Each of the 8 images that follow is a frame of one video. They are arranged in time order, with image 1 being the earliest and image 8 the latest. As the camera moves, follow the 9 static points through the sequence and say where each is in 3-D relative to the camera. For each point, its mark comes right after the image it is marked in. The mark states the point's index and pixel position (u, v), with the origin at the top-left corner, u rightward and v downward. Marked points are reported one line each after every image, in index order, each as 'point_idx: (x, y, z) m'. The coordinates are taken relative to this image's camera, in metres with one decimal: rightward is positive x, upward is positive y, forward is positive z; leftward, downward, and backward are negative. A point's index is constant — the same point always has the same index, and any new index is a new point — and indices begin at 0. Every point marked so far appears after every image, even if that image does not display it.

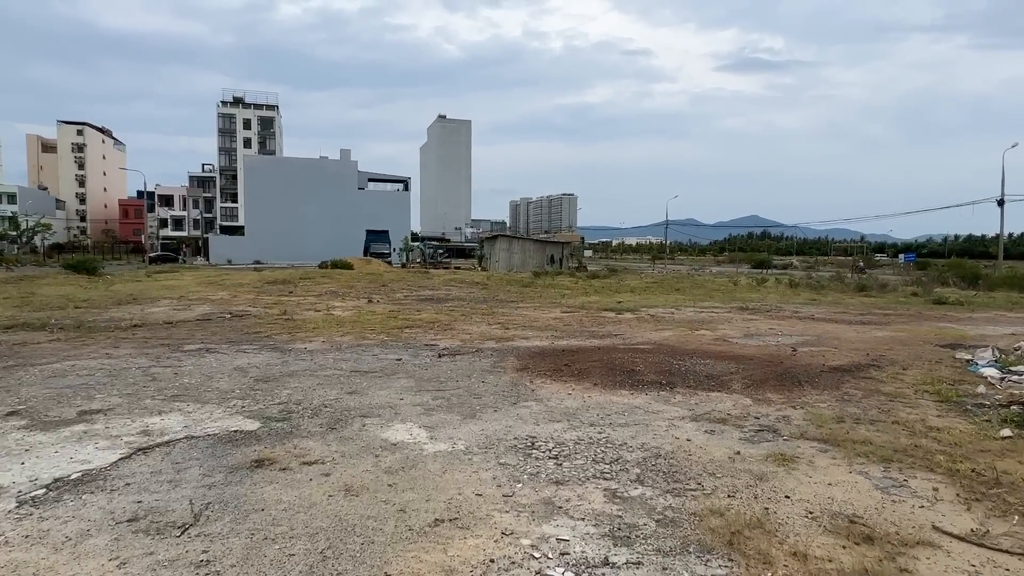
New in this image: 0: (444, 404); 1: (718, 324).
0: (-0.7, -1.3, +6.3) m
1: (+4.8, -0.9, +13.9) m
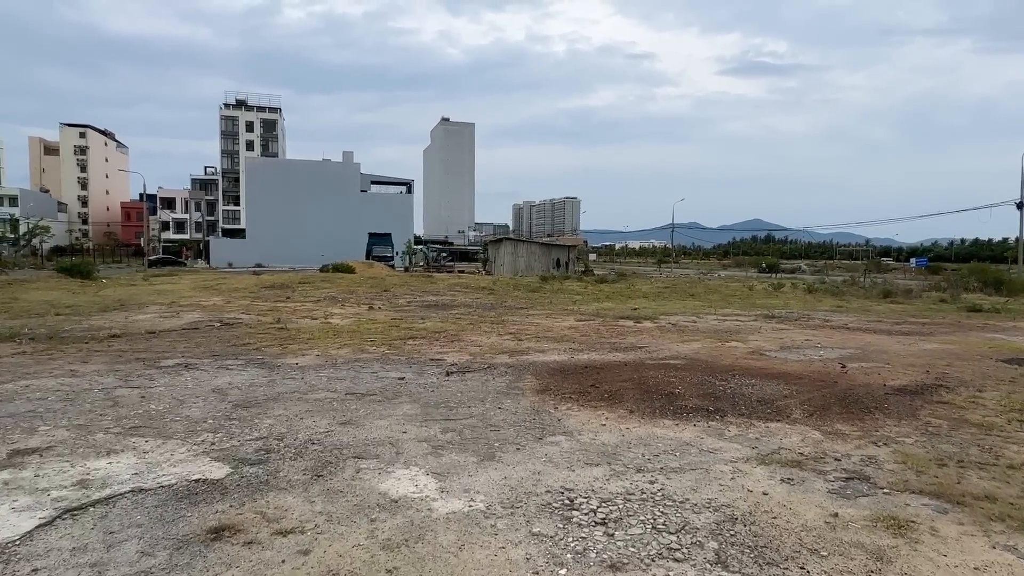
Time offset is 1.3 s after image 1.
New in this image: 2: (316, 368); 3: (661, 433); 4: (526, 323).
0: (-0.5, -1.4, +5.2) m
1: (+5.1, -1.0, +12.8) m
2: (-2.8, -1.1, +8.4) m
3: (+1.4, -1.4, +5.5) m
4: (+0.3, -0.8, +14.0) m
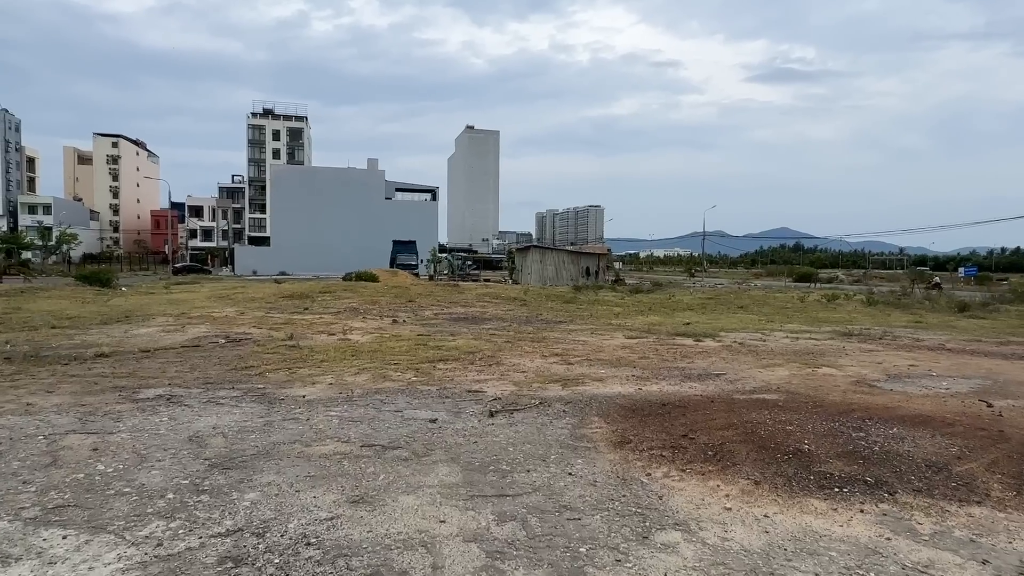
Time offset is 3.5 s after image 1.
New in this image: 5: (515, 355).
0: (+0.1, -1.5, +3.5) m
1: (+5.9, -1.3, +10.8) m
2: (-2.1, -1.3, +6.8) m
3: (+2.0, -1.5, +3.7) m
4: (+1.2, -1.1, +12.2) m
5: (+0.1, -1.2, +10.2) m
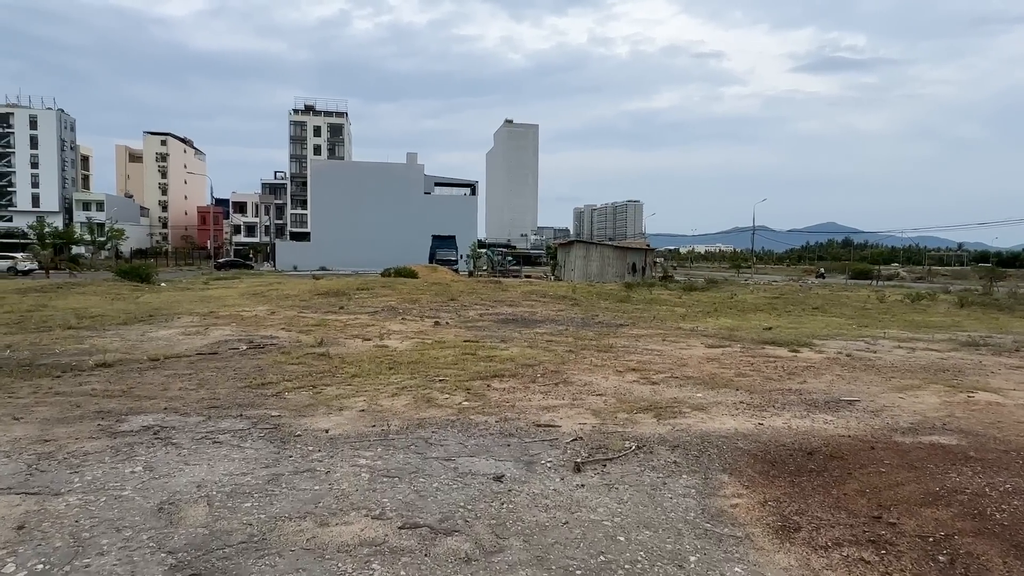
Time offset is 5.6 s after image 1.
0: (+0.6, -1.6, +1.8) m
1: (+6.9, -1.3, +8.7) m
2: (-1.3, -1.3, +5.1) m
3: (+2.5, -1.6, +1.9) m
4: (+2.3, -1.1, +10.4) m
5: (+1.0, -1.2, +8.4) m
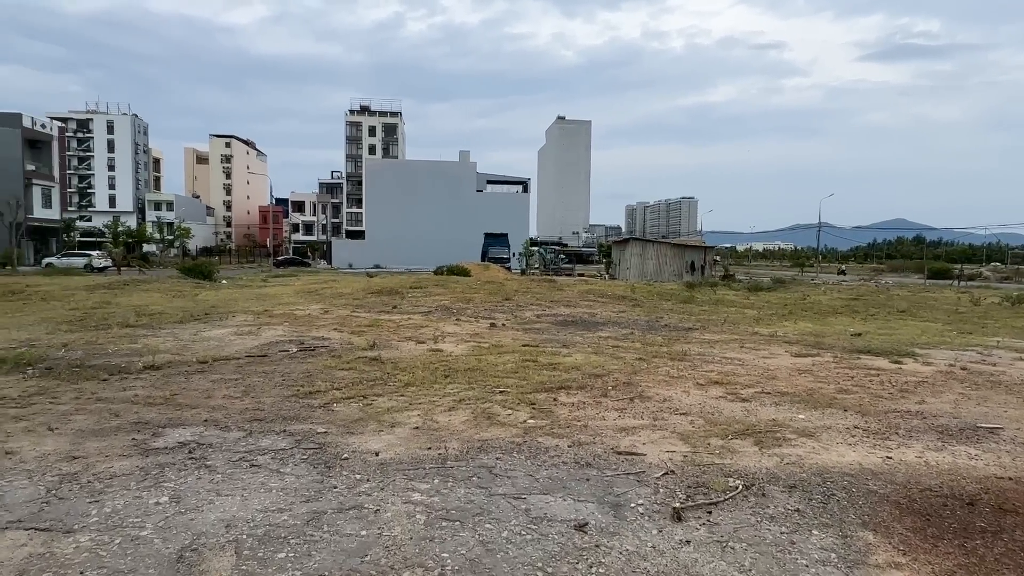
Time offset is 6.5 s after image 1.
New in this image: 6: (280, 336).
0: (+0.9, -1.6, +0.9) m
1: (+7.8, -1.4, +7.3) m
2: (-0.7, -1.4, +4.4) m
3: (+2.8, -1.6, +0.8) m
4: (+3.3, -1.1, +9.3) m
5: (+1.9, -1.2, +7.5) m
6: (-4.5, -0.9, +11.3) m
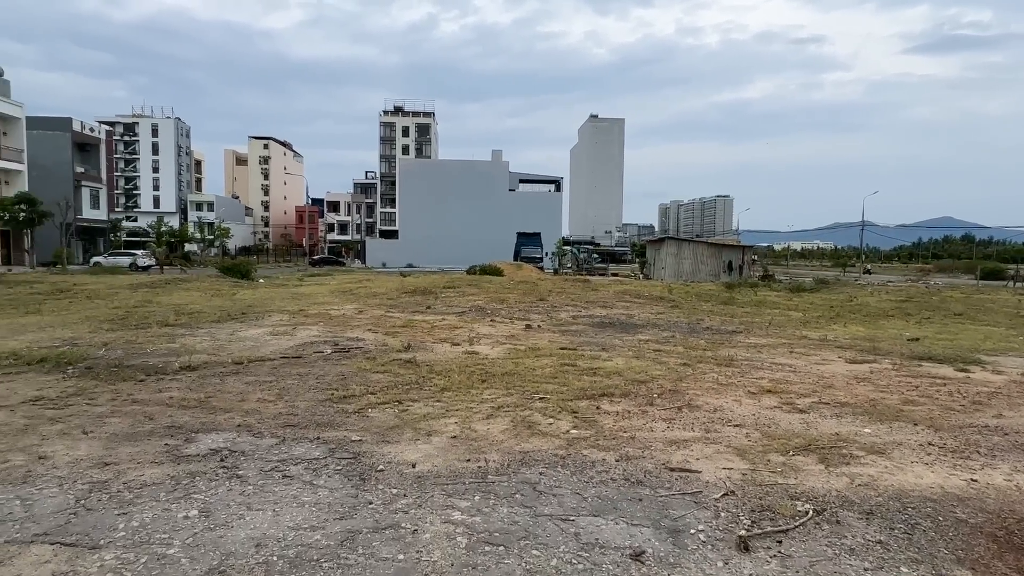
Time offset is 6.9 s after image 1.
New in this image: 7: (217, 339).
0: (+1.0, -1.6, +0.6) m
1: (+8.3, -1.4, +6.5) m
2: (-0.4, -1.4, +4.2) m
3: (+2.9, -1.7, +0.4) m
4: (+3.9, -1.2, +8.8) m
5: (+2.4, -1.3, +7.1) m
6: (-3.8, -0.9, +11.2) m
7: (-5.4, -0.9, +10.7) m
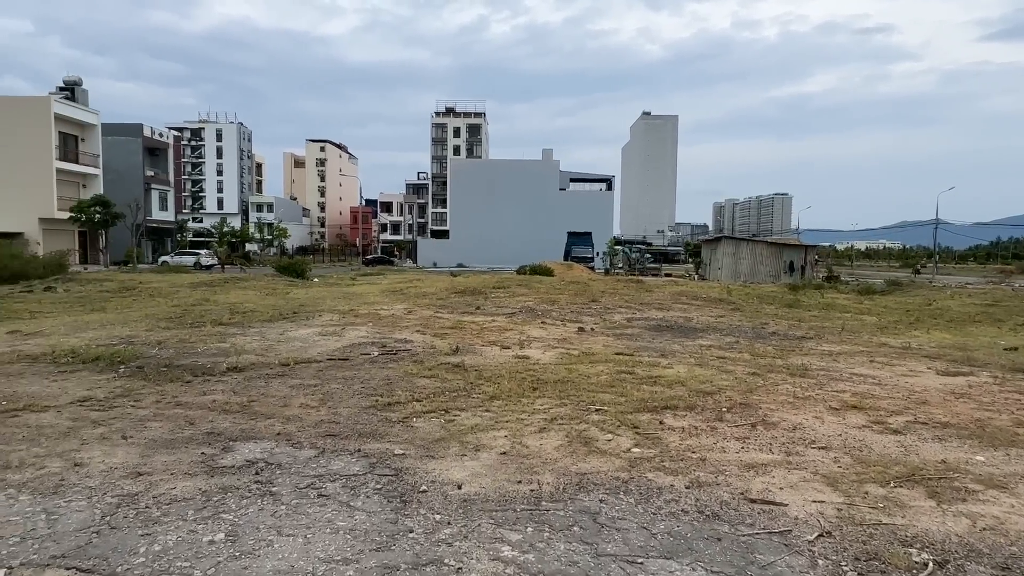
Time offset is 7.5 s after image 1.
0: (+1.1, -1.7, 0.0) m
1: (+8.8, -1.5, +5.4) m
2: (-0.1, -1.4, +3.7) m
3: (+3.0, -1.7, -0.3) m
4: (+4.6, -1.2, +8.0) m
5: (+3.0, -1.3, +6.4) m
6: (-2.8, -0.9, +11.1) m
7: (-4.4, -0.9, +10.7) m
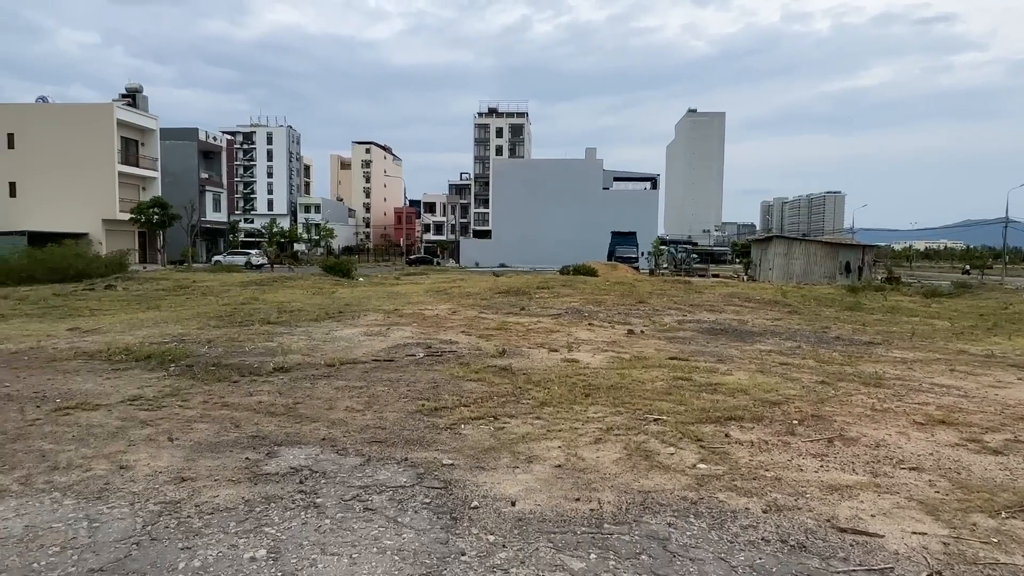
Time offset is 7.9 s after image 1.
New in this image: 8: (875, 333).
0: (+1.2, -1.7, -0.4) m
1: (+9.2, -1.5, +4.4) m
2: (+0.3, -1.4, +3.4) m
3: (+3.0, -1.7, -0.8) m
4: (+5.3, -1.2, +7.4) m
5: (+3.5, -1.3, +5.9) m
6: (-1.9, -0.9, +10.9) m
7: (-3.6, -0.9, +10.6) m
8: (+7.9, -1.0, +12.8) m
